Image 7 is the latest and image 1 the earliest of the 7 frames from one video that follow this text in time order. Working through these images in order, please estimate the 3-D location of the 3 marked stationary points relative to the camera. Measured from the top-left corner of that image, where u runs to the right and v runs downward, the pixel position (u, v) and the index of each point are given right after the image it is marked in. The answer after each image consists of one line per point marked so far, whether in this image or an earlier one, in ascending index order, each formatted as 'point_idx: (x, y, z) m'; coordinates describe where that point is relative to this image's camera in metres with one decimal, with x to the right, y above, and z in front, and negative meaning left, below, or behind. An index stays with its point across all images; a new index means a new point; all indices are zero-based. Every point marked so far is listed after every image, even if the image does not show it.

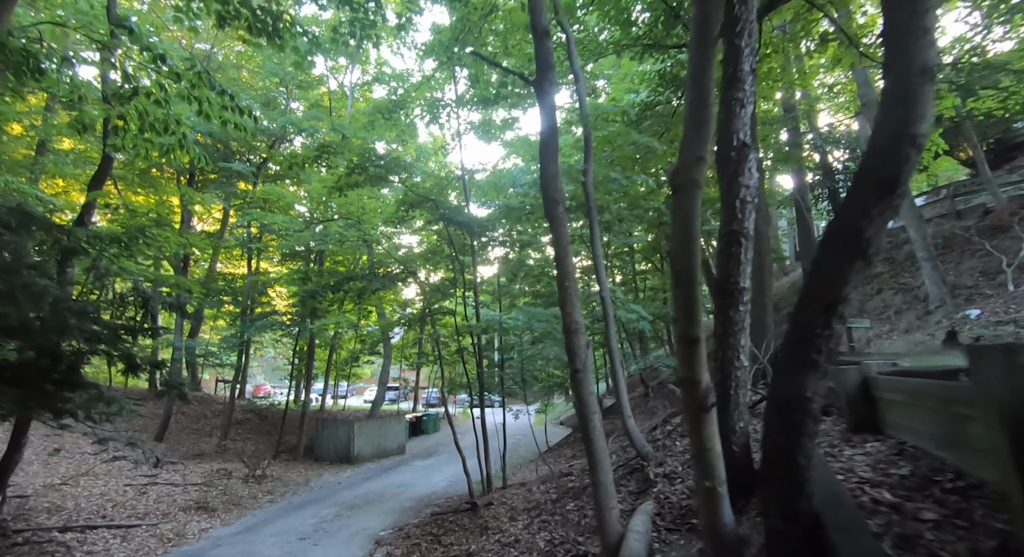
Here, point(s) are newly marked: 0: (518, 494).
0: (+0.1, -2.9, +6.9) m
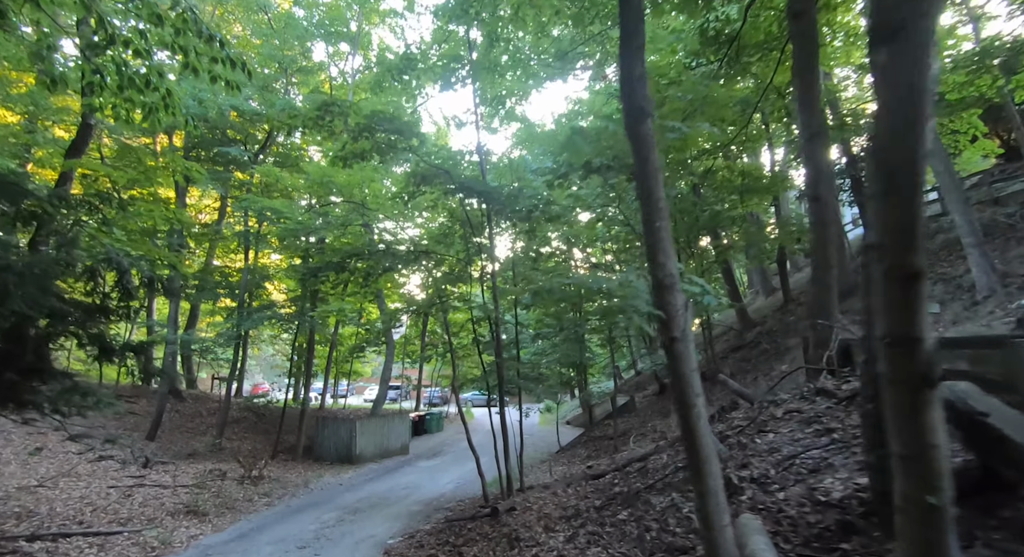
0: (+0.4, -2.7, +6.2) m
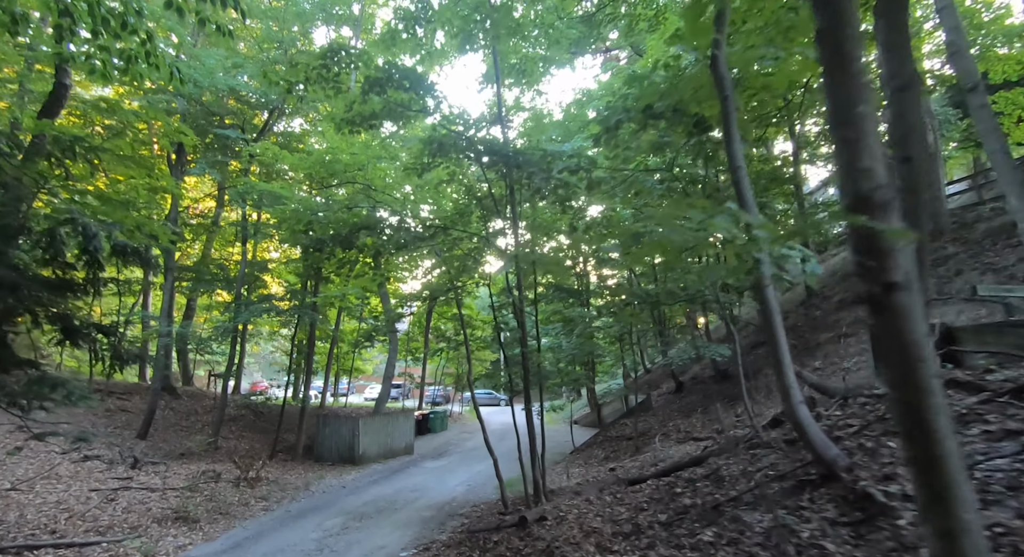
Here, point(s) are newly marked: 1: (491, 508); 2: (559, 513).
0: (+0.7, -2.4, +5.4) m
1: (-0.3, -3.6, +7.9) m
2: (+0.5, -2.5, +5.3) m
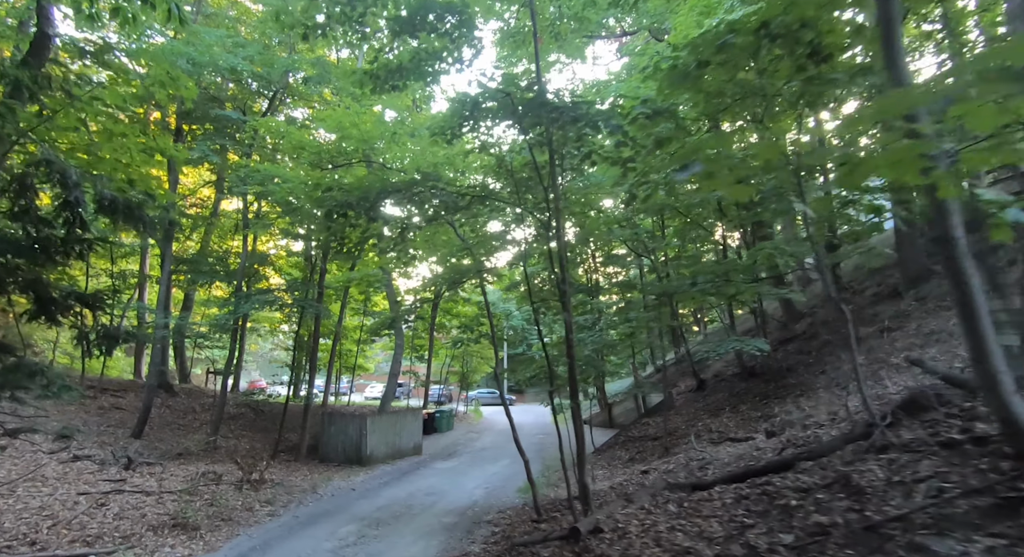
0: (+1.2, -2.2, +4.8) m
1: (+0.2, -3.3, +7.2) m
2: (+1.0, -2.2, +4.7) m
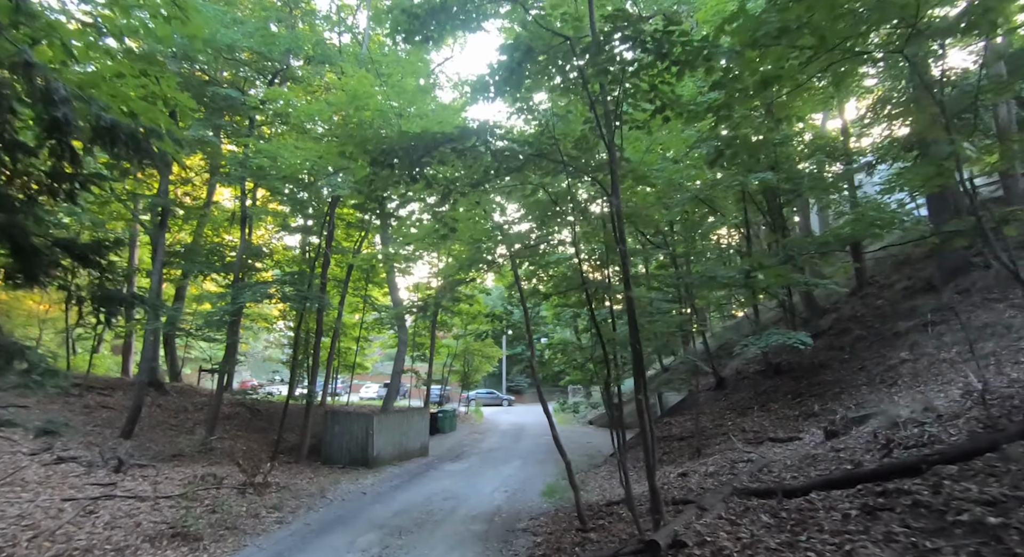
0: (+1.7, -2.0, +4.1) m
1: (+0.6, -3.1, +6.5) m
2: (+1.5, -2.0, +4.0) m
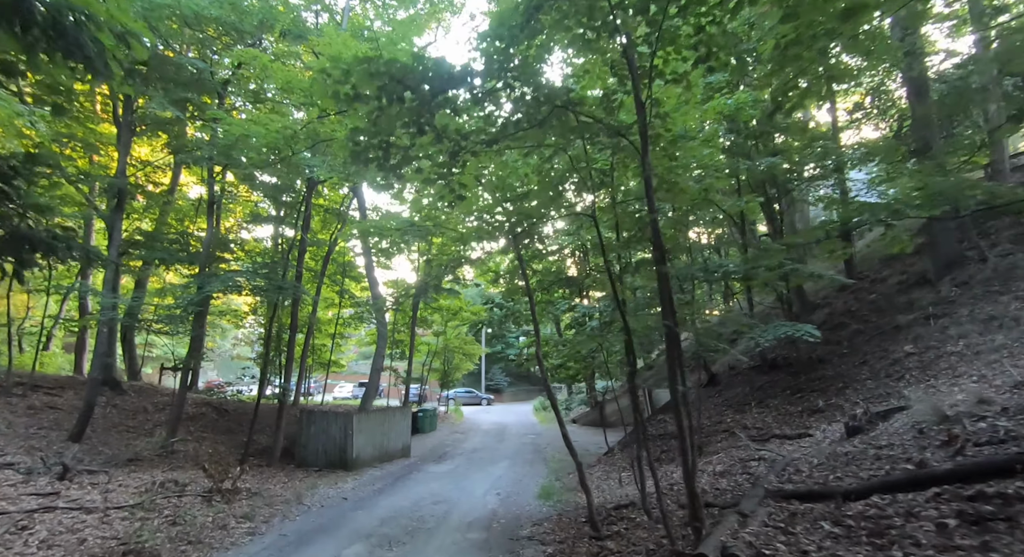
0: (+1.9, -1.8, +3.6) m
1: (+0.7, -2.9, +5.9) m
2: (+1.6, -1.8, +3.4) m
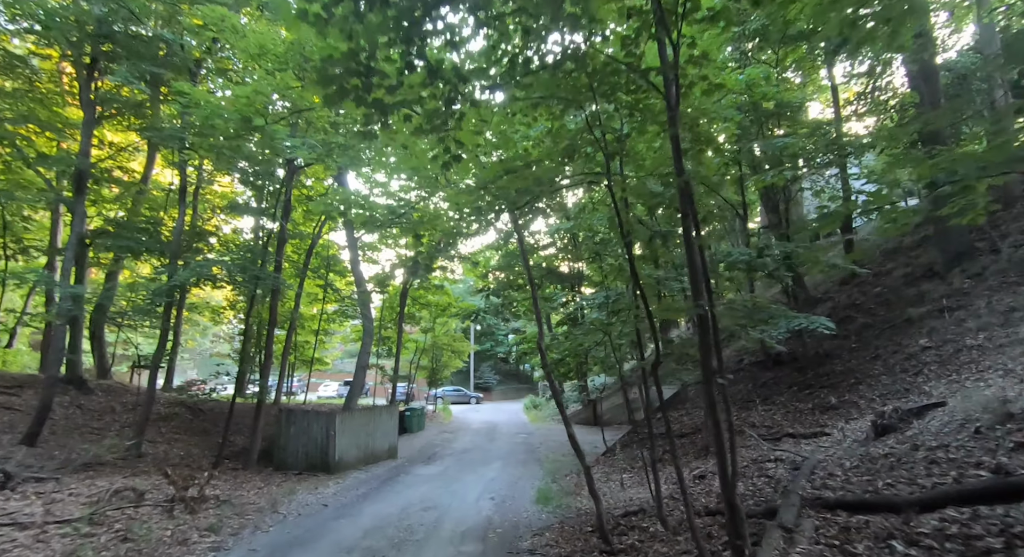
0: (+1.9, -1.6, +3.0) m
1: (+0.7, -2.7, +5.3) m
2: (+1.7, -1.6, +2.9) m
